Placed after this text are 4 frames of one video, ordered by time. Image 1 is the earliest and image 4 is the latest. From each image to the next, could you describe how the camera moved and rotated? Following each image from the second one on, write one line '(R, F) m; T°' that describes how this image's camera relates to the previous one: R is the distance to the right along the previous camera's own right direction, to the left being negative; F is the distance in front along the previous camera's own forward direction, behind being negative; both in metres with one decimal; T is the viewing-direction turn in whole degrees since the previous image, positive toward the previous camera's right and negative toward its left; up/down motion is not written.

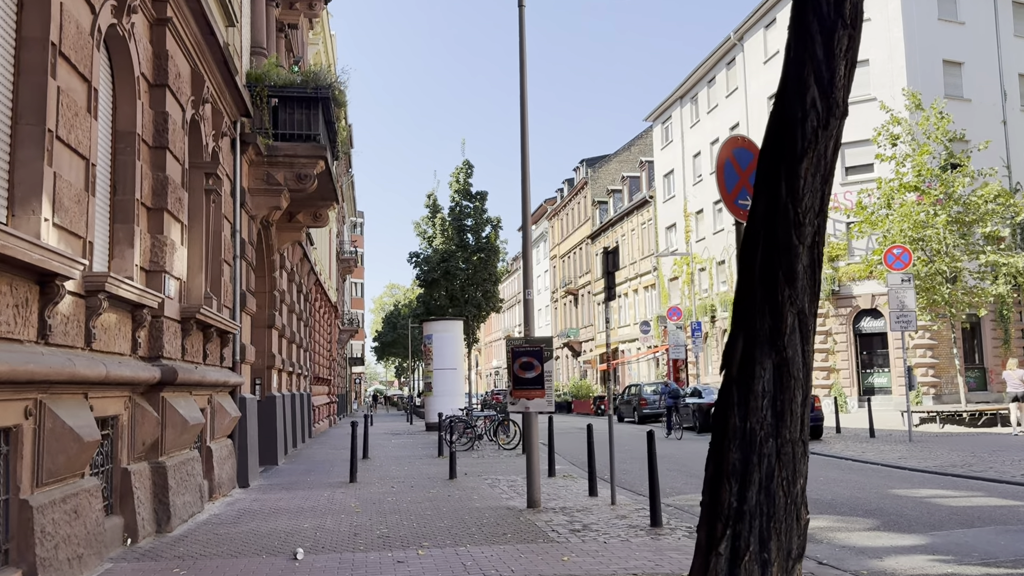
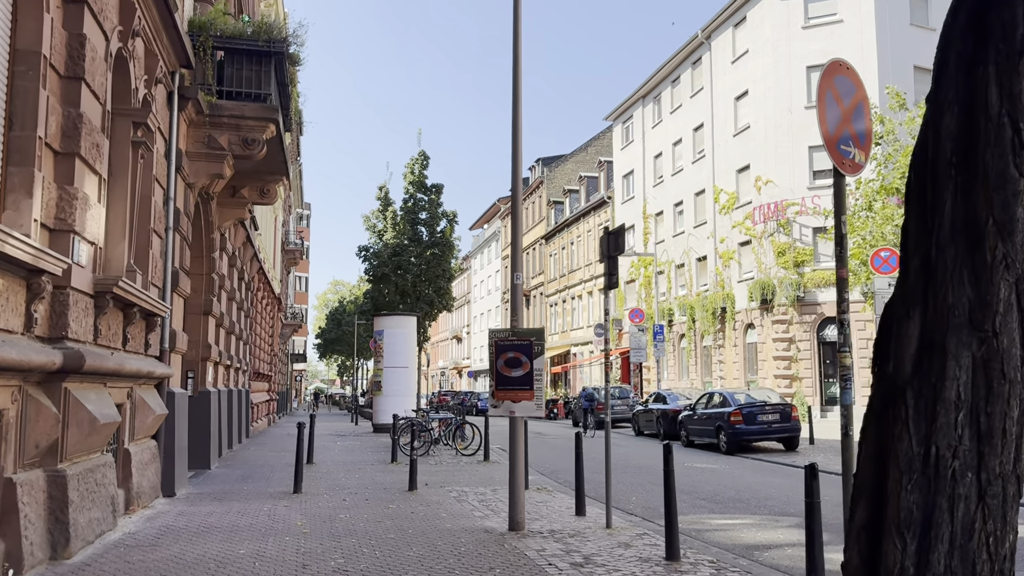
(-0.4, +1.5) m; +4°
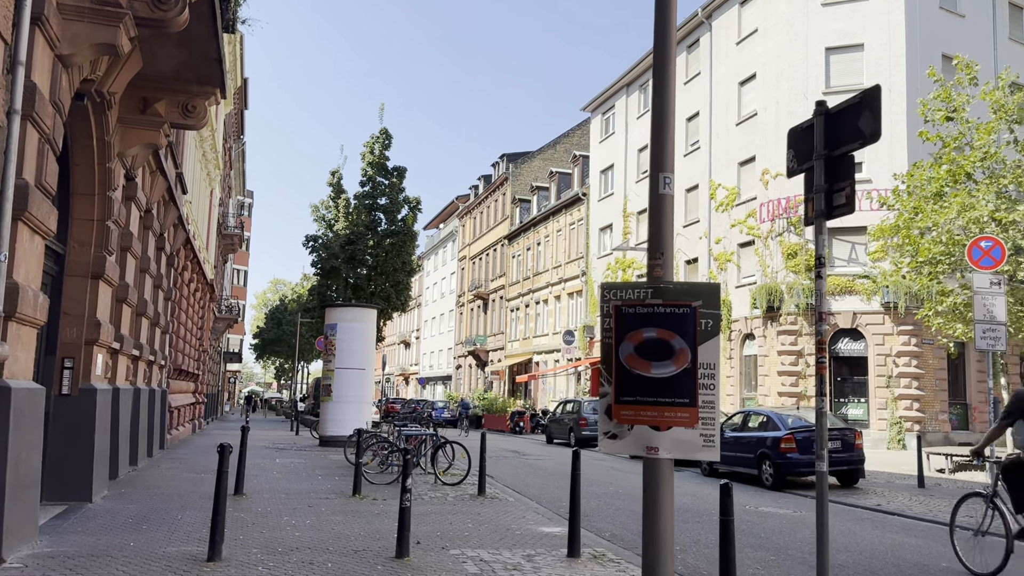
(-1.0, +4.3) m; +4°
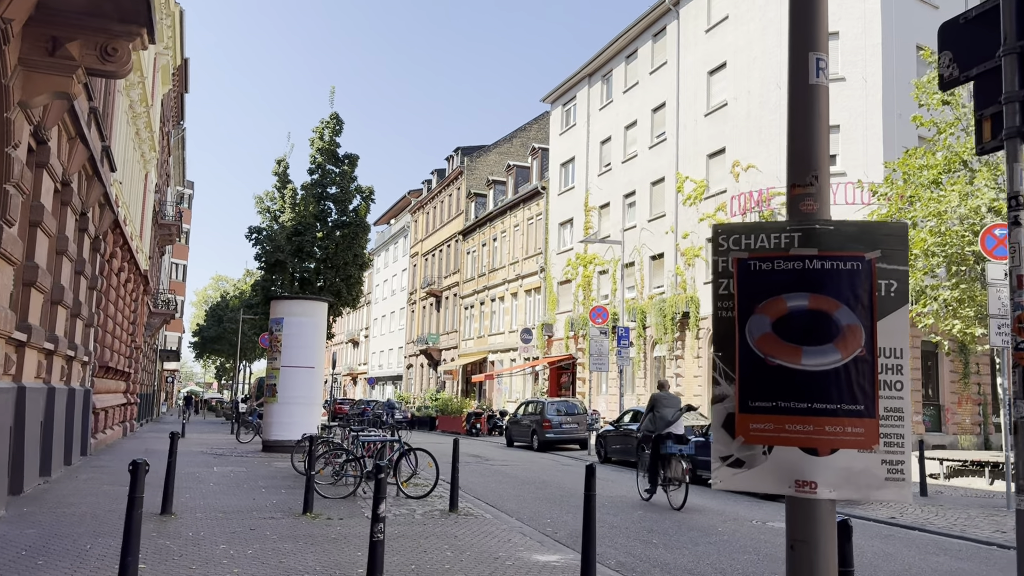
(-0.4, +1.6) m; +4°
